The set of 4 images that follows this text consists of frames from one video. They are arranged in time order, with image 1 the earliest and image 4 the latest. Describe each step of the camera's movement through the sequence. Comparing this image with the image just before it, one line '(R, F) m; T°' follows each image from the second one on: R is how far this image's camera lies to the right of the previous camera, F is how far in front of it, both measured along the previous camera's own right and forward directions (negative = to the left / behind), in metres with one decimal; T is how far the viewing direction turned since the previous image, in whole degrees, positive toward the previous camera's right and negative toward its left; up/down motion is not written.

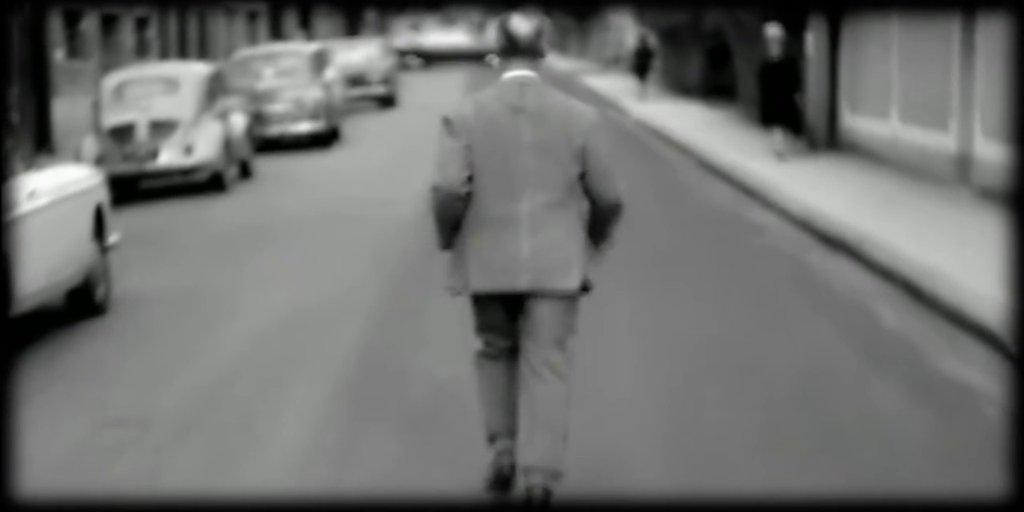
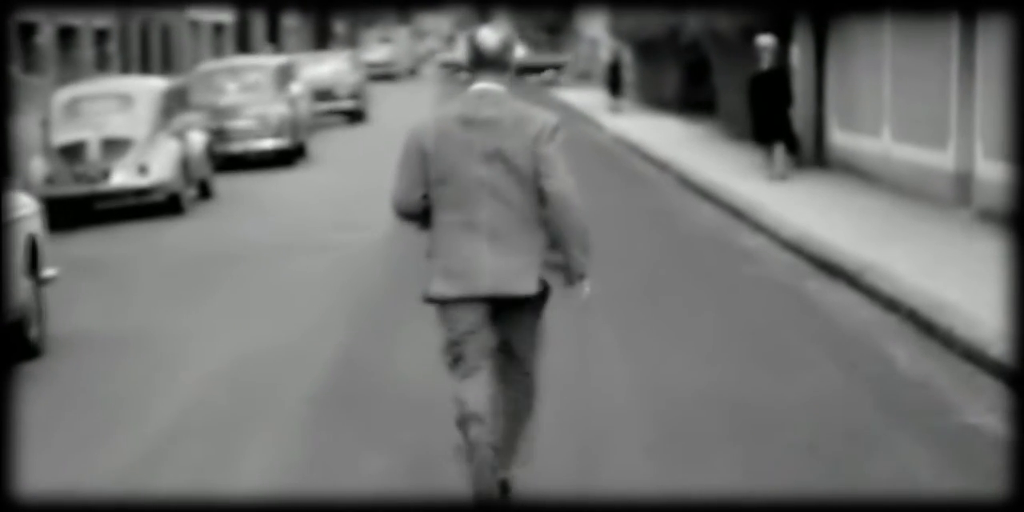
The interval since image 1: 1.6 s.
(0.0, +0.8) m; +1°
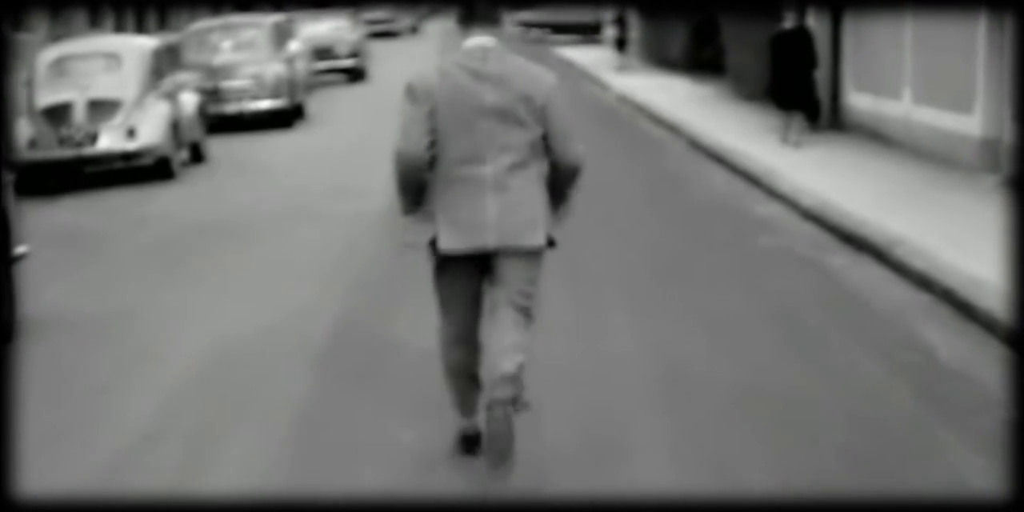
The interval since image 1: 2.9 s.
(0.0, +0.6) m; 0°
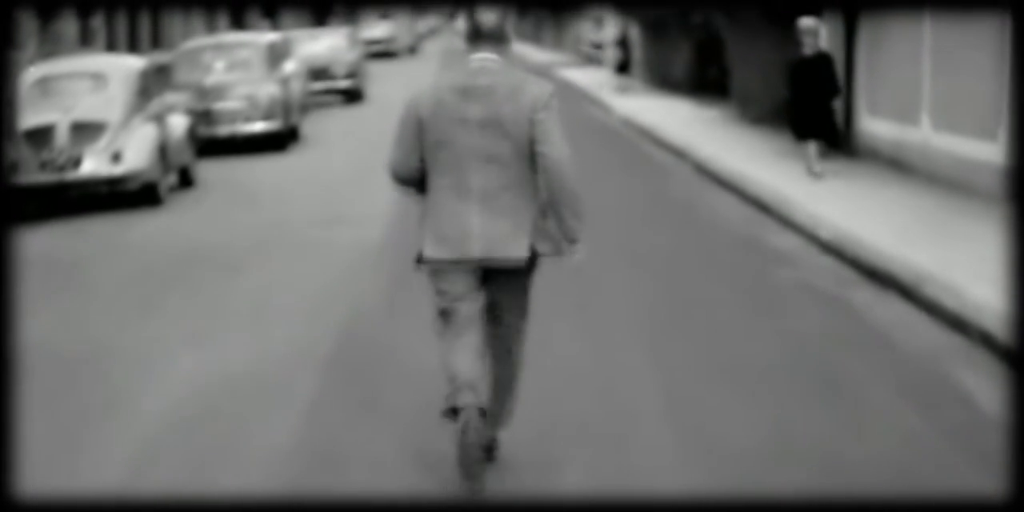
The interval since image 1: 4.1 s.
(0.0, +0.6) m; 0°
